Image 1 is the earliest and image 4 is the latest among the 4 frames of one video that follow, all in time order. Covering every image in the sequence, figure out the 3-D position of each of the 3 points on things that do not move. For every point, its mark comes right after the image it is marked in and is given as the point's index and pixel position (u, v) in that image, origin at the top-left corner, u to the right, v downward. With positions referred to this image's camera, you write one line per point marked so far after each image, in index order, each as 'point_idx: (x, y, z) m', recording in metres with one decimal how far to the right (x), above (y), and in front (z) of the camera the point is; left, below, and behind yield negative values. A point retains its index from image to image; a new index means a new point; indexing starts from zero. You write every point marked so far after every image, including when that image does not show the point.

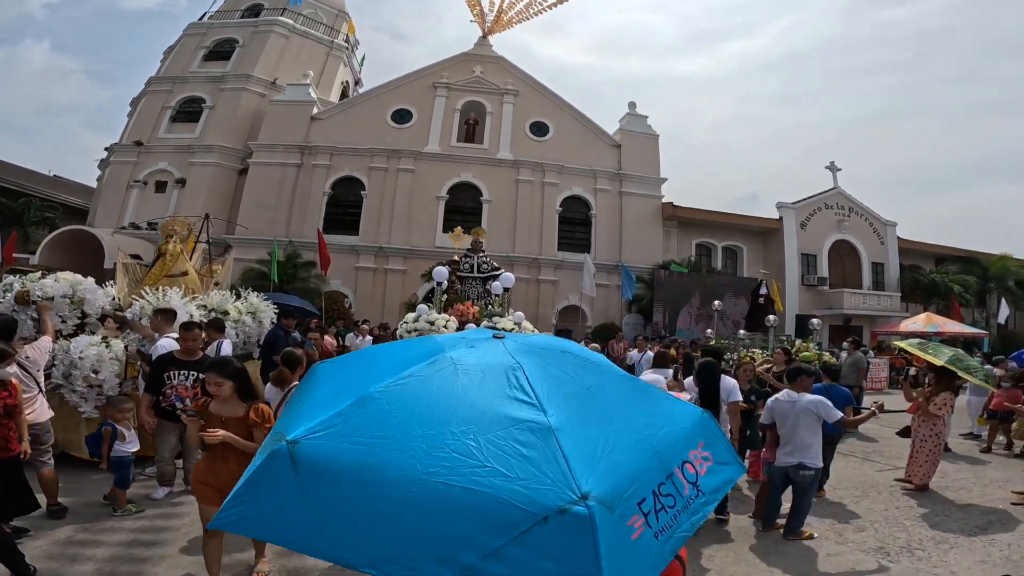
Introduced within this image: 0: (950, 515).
0: (+4.6, -2.4, +5.8) m
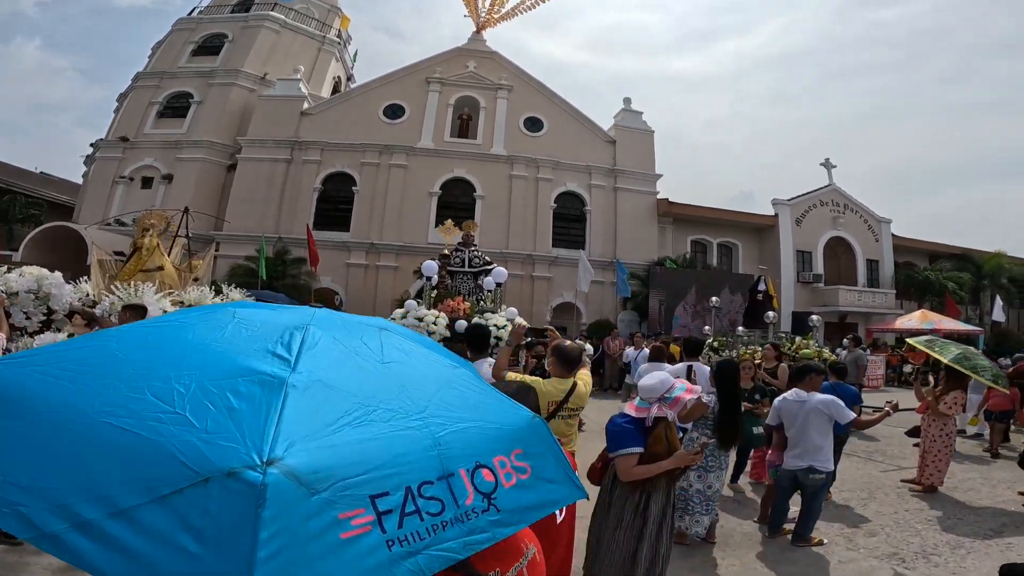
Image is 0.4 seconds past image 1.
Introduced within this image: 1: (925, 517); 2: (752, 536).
0: (+4.5, -2.3, +5.5) m
1: (+4.1, -2.3, +5.5) m
2: (+2.1, -2.2, +4.9) m
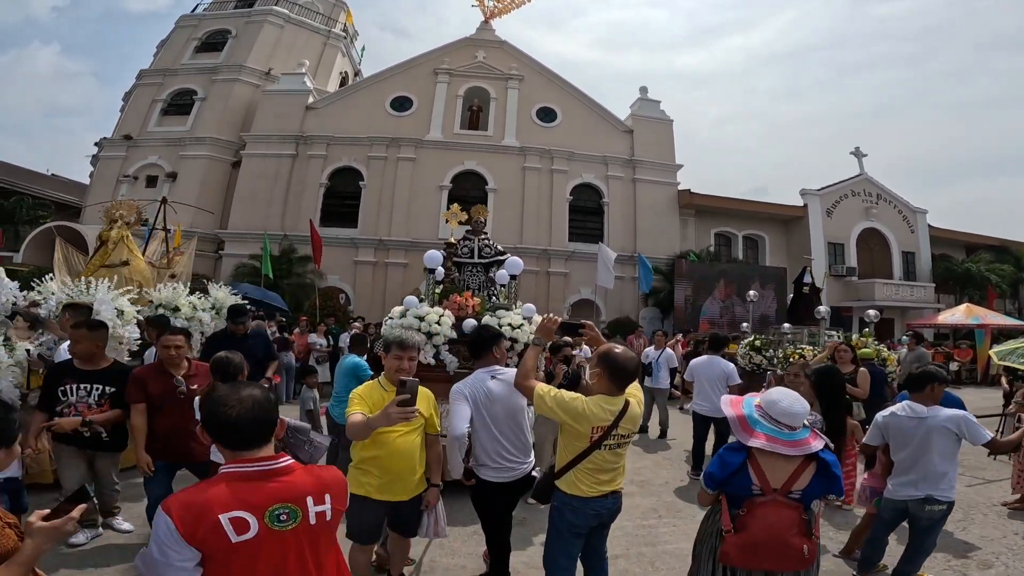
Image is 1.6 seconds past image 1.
0: (+4.6, -2.2, +4.5) m
1: (+4.3, -2.2, +4.4) m
2: (+2.3, -2.1, +3.8) m
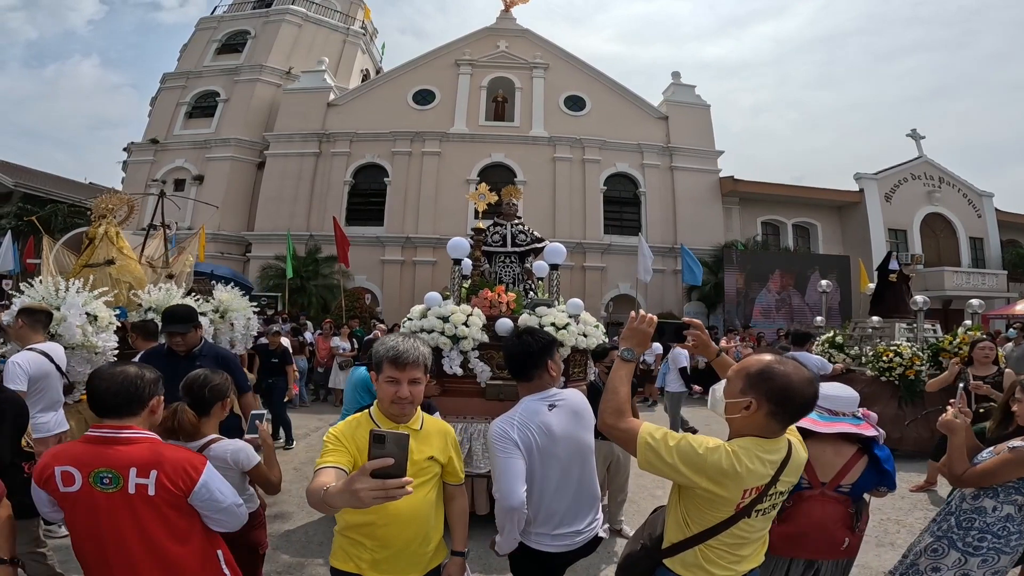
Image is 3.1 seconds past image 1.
0: (+5.0, -2.0, +3.2) m
1: (+4.6, -2.0, +3.2) m
2: (+2.5, -2.0, +2.7) m
